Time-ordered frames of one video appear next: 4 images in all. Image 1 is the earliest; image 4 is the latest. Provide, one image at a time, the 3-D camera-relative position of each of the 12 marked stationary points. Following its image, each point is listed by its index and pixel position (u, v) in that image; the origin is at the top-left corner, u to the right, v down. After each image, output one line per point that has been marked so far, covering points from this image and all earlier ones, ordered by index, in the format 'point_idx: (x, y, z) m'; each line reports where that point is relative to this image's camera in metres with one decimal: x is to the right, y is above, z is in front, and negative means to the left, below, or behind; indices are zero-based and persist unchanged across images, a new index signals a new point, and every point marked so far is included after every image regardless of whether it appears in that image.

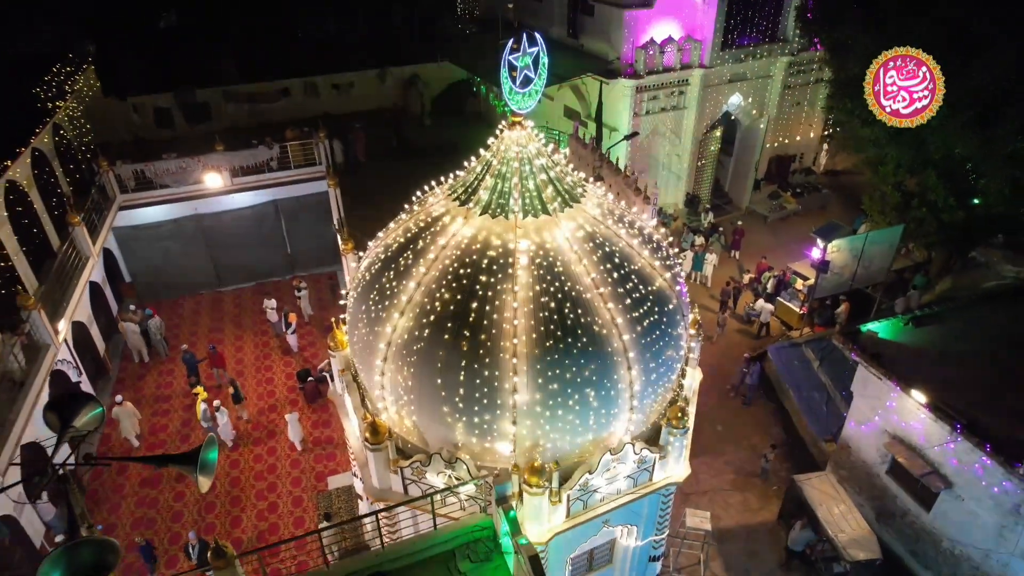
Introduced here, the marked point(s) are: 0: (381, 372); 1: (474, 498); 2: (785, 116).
0: (-1.5, -0.9, +7.8) m
1: (-0.4, -2.2, +7.2) m
2: (+8.1, +5.1, +19.7) m
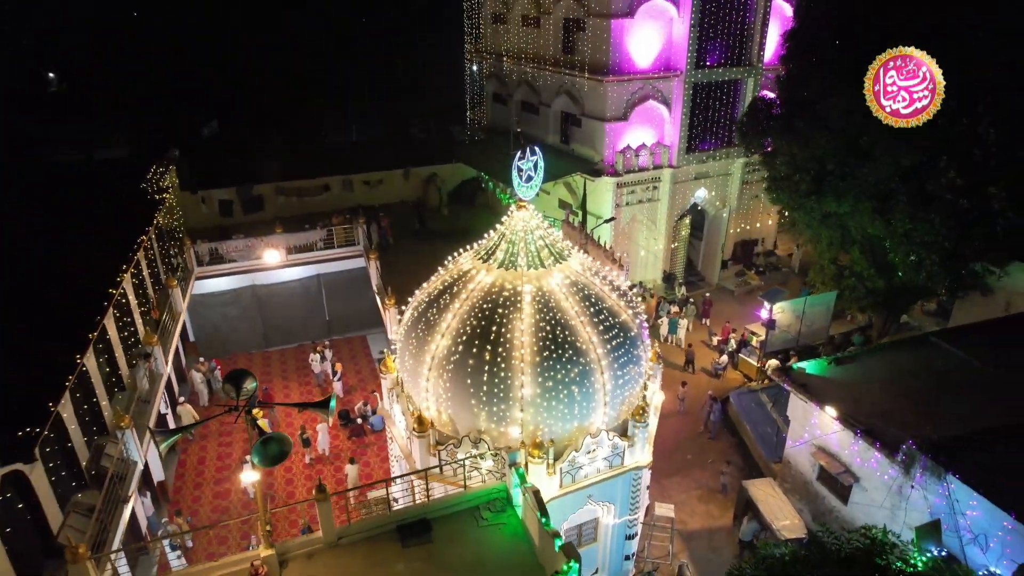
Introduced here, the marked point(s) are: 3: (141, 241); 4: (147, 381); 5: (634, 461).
0: (-1.4, -1.5, +10.8) m
1: (-0.3, -2.7, +10.1) m
2: (+8.2, +2.9, +23.5) m
3: (-7.9, +1.0, +14.4) m
4: (-6.9, -1.7, +12.8) m
5: (+2.0, -2.8, +11.1) m
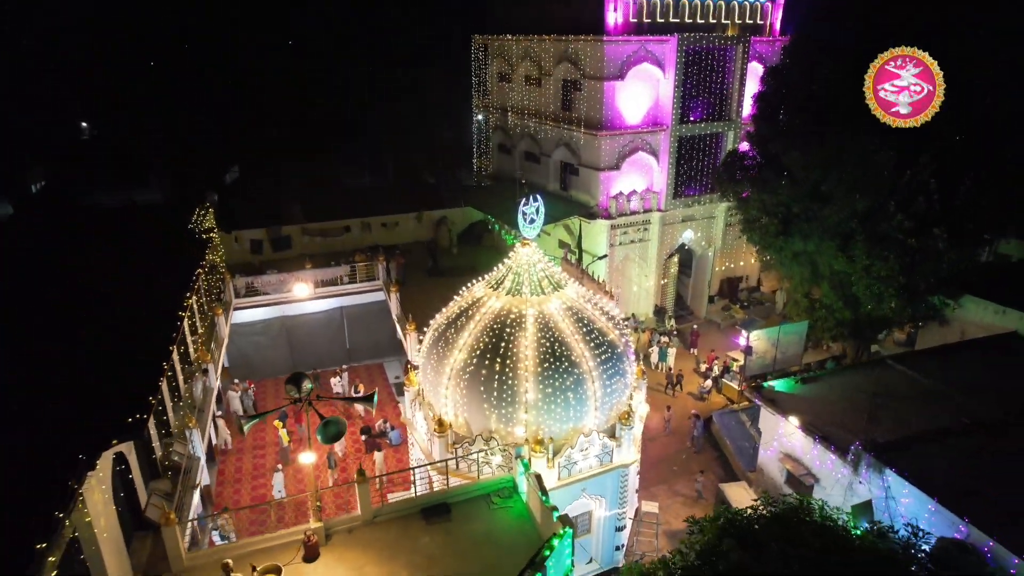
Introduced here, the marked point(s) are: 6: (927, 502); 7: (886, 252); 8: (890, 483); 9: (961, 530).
0: (-1.3, -1.9, +12.8) m
1: (-0.2, -3.1, +12.0) m
2: (+8.3, +1.6, +25.7) m
3: (-7.8, +0.3, +16.6) m
4: (-6.8, -2.3, +14.8) m
5: (+2.1, -3.3, +13.0) m
6: (+7.1, -3.7, +11.5) m
7: (+9.7, +0.9, +17.5) m
8: (+6.9, -3.5, +12.2) m
9: (+7.3, -3.9, +10.9) m
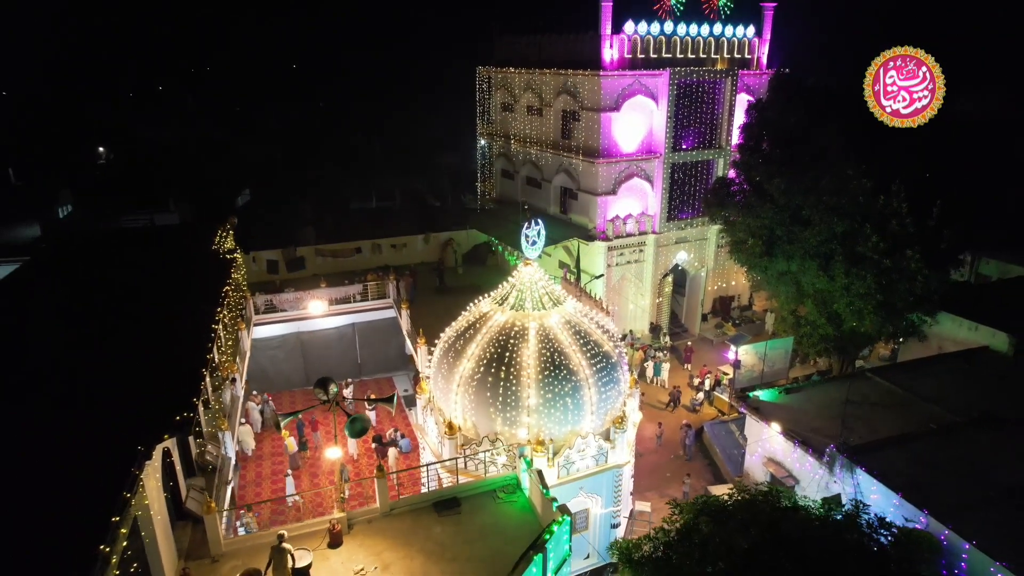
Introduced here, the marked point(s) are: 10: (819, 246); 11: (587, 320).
0: (-1.2, -2.2, +14.1) m
1: (-0.1, -3.4, +13.2) m
2: (+8.4, +0.9, +27.0) m
3: (-7.7, -0.1, +17.9) m
4: (-6.8, -2.7, +16.0) m
5: (+2.2, -3.6, +14.2) m
6: (+7.2, -3.9, +12.7) m
7: (+9.8, +0.5, +18.8) m
8: (+7.0, -3.8, +13.4) m
9: (+7.4, -4.2, +12.1) m
10: (+9.0, +1.3, +19.6) m
11: (+1.7, -0.7, +15.0) m
